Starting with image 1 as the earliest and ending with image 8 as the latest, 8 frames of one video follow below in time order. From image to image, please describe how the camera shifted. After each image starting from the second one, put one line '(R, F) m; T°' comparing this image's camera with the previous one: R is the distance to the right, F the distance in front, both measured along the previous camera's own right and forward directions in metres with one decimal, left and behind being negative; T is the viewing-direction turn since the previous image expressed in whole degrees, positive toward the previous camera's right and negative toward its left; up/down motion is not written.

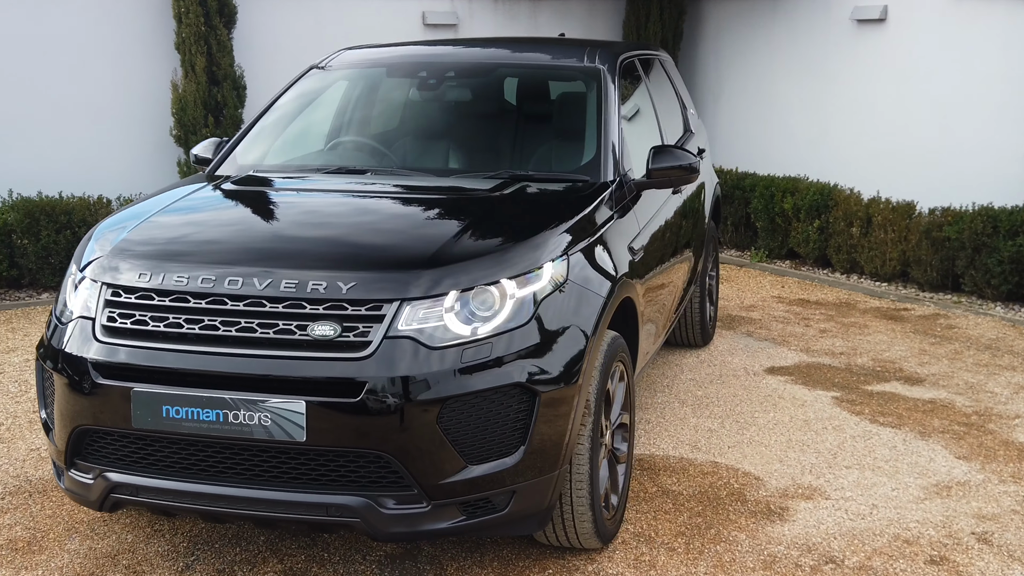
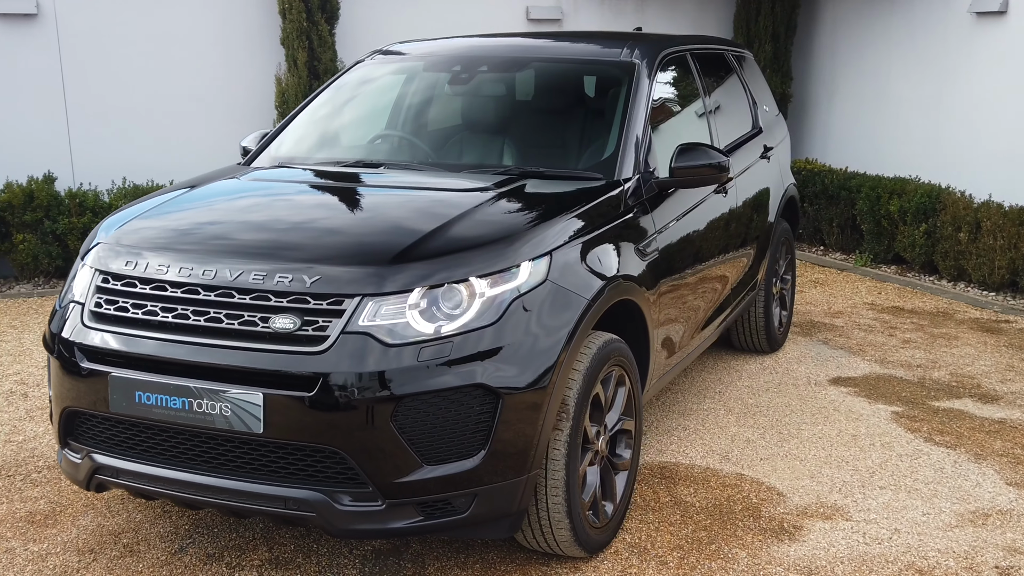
(+0.4, +0.1) m; -8°
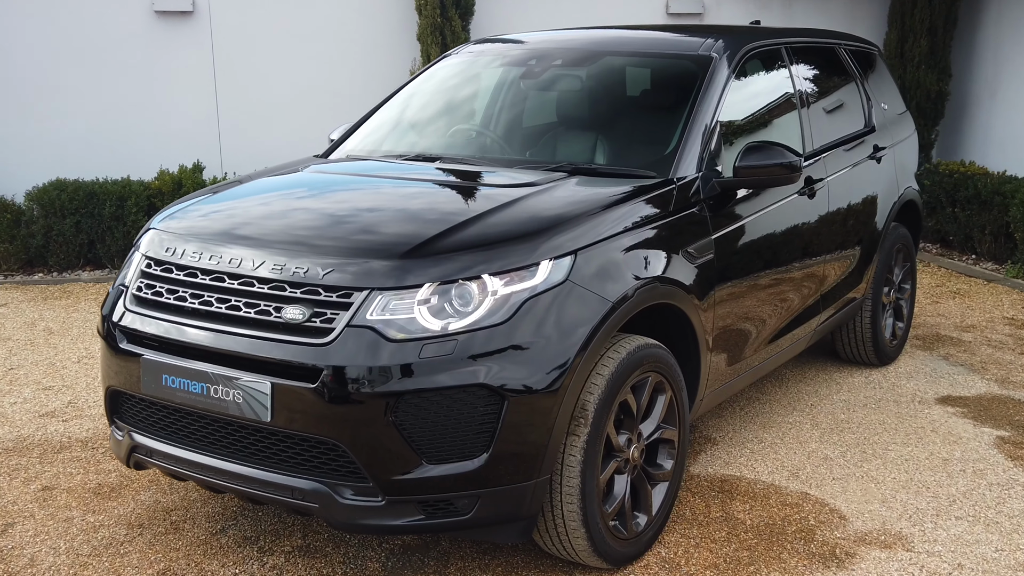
(+0.4, +0.1) m; -9°
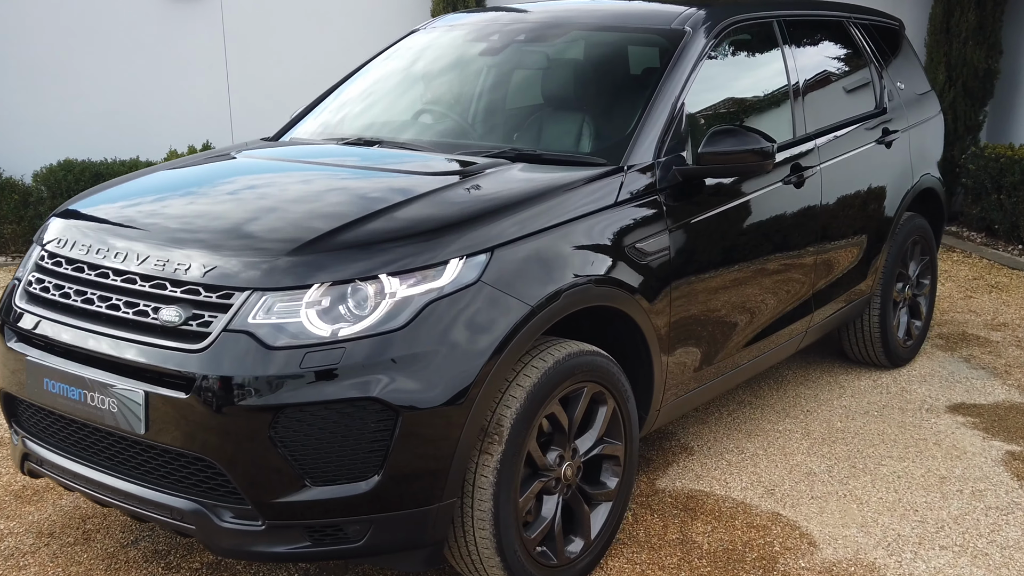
(+0.3, +0.3) m; -3°
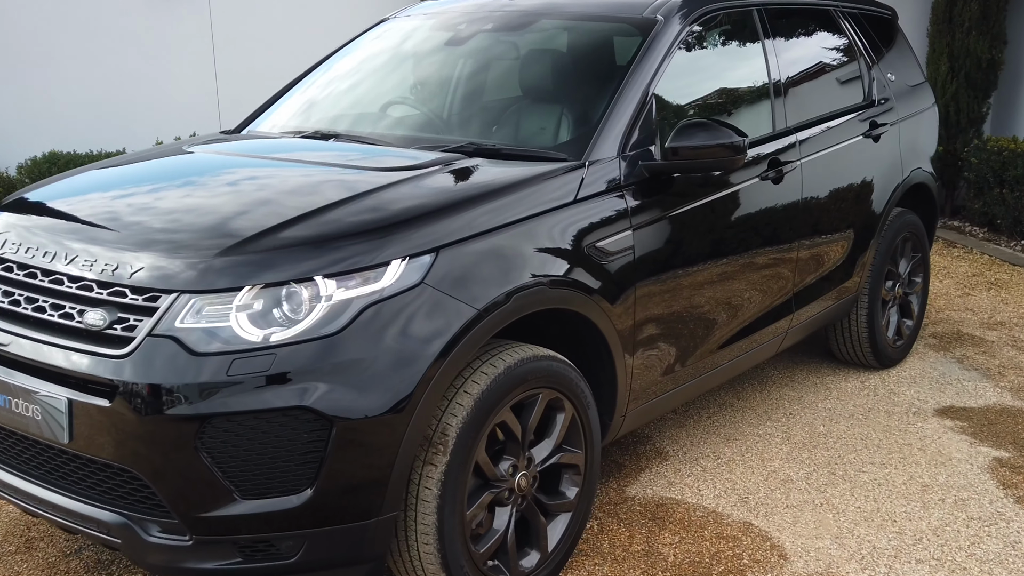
(+0.1, +0.1) m; -1°
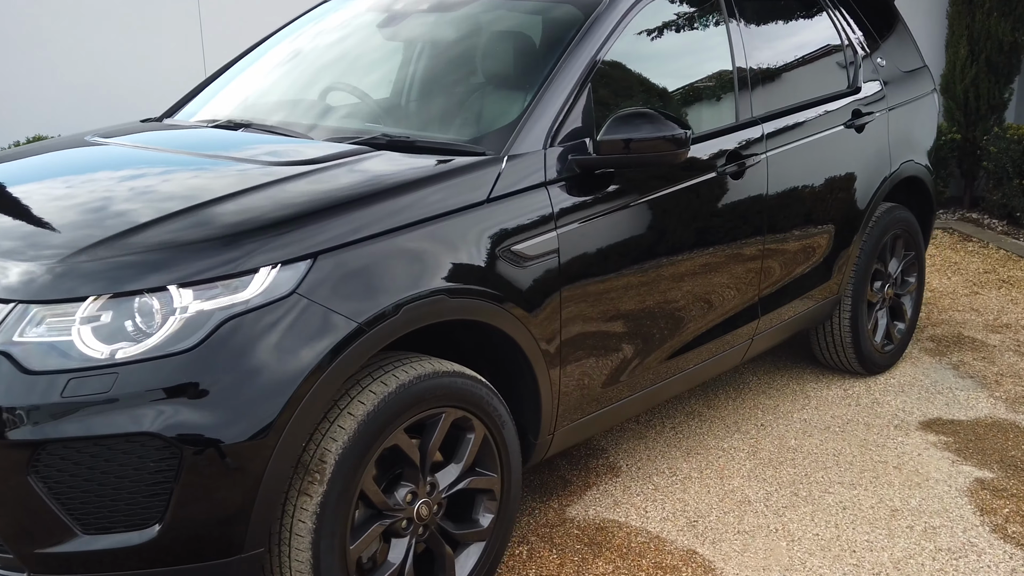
(+0.3, +0.2) m; -2°
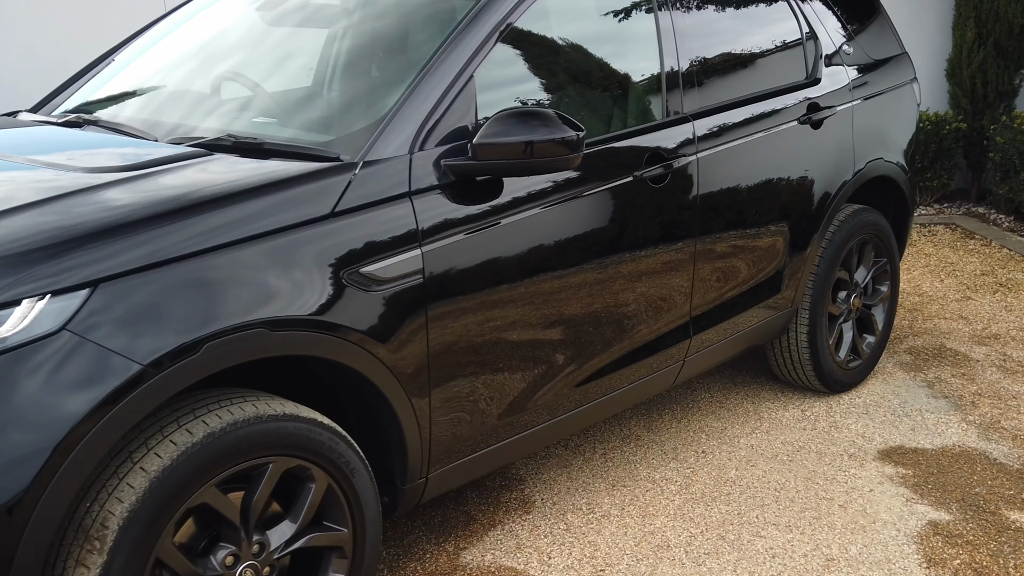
(+0.3, +0.3) m; -2°
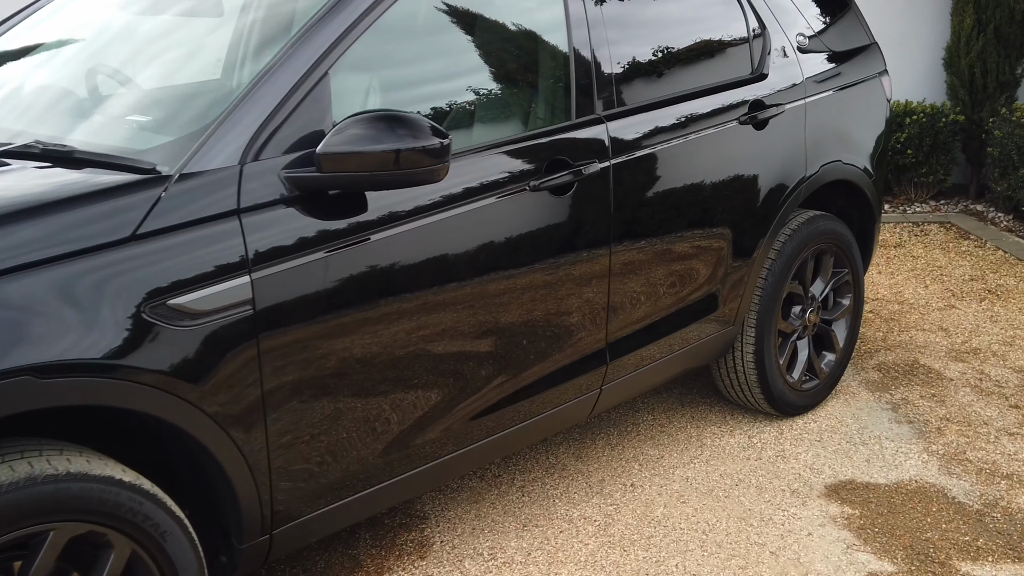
(+0.3, +0.3) m; -1°
